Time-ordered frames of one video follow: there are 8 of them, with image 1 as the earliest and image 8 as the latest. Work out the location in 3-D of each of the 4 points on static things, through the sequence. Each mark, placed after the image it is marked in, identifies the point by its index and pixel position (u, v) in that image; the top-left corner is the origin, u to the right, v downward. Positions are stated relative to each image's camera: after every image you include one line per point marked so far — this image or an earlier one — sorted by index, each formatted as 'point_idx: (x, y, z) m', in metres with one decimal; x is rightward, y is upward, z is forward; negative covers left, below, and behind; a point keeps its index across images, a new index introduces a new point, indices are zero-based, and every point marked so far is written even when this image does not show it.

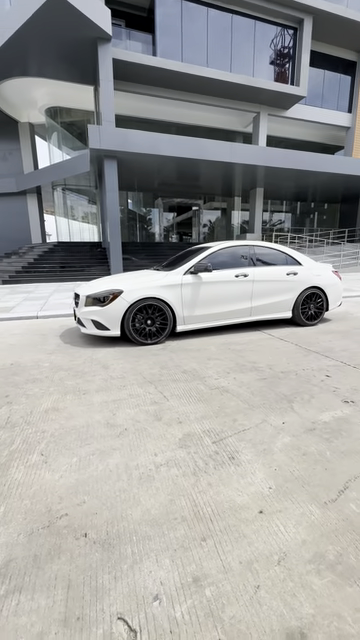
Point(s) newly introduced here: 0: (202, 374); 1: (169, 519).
0: (+0.3, -0.7, +3.6) m
1: (-0.1, -1.1, +1.6) m
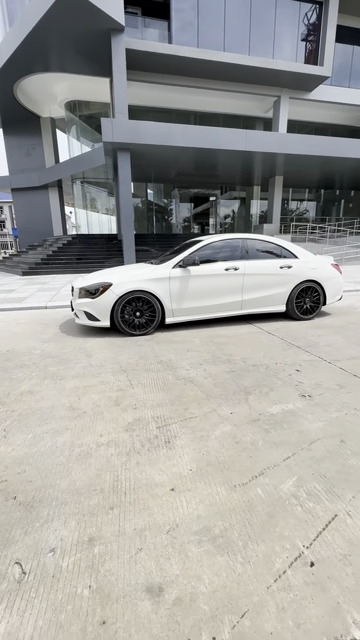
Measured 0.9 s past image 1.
0: (-0.1, -0.6, +3.8) m
1: (-0.6, -1.1, +1.8) m
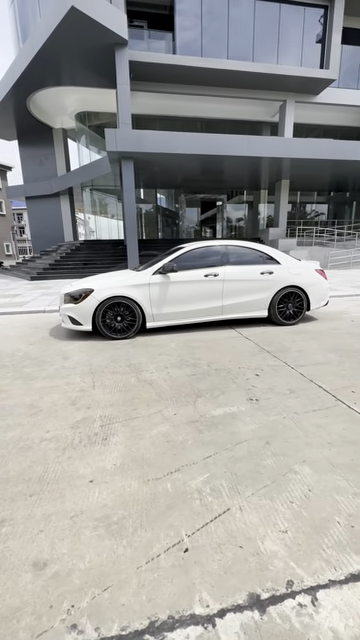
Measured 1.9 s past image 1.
0: (-0.5, -0.7, +4.0) m
1: (-1.2, -1.1, +2.0) m
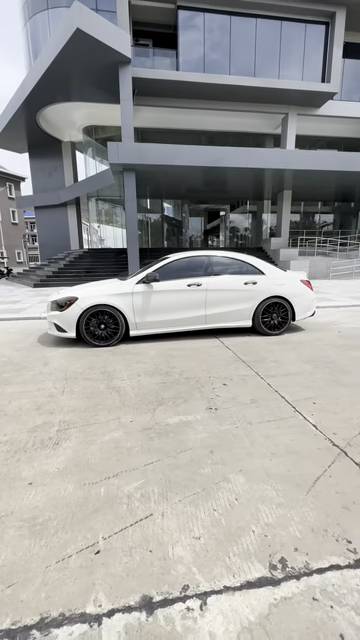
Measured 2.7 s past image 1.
0: (-0.9, -0.8, +4.0) m
1: (-1.6, -1.2, +2.1) m
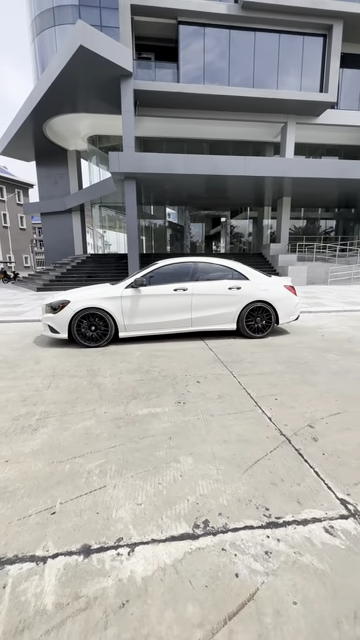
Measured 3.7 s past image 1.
0: (-1.3, -0.8, +4.4) m
1: (-2.0, -1.2, +2.4) m
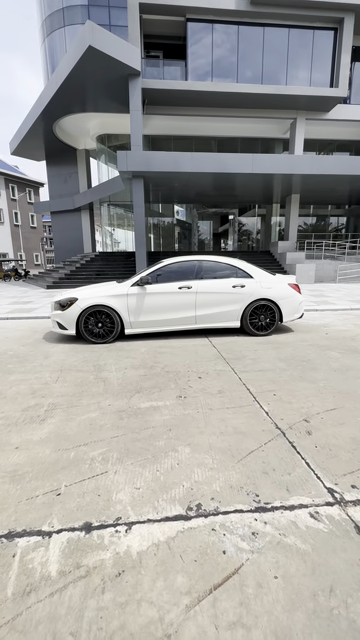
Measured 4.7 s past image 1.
0: (-1.2, -0.8, +4.5) m
1: (-2.0, -1.1, +2.6) m
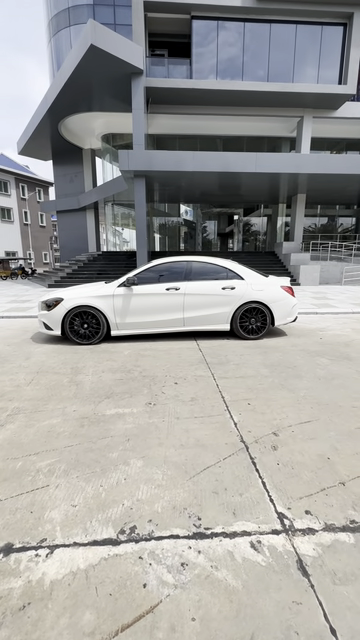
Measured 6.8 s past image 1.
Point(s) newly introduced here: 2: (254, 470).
0: (-1.5, -0.8, +4.4) m
1: (-2.4, -1.2, +2.5) m
2: (+0.6, -1.2, +2.2) m
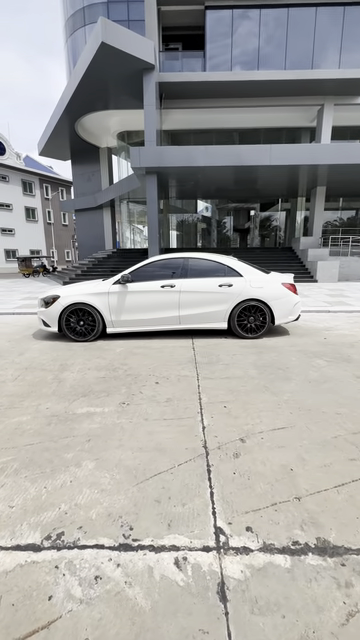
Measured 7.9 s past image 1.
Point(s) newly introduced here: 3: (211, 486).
0: (-1.8, -0.7, +4.4) m
1: (-2.7, -1.1, +2.6) m
2: (+0.2, -1.2, +2.1) m
3: (+0.2, -1.2, +2.0) m
